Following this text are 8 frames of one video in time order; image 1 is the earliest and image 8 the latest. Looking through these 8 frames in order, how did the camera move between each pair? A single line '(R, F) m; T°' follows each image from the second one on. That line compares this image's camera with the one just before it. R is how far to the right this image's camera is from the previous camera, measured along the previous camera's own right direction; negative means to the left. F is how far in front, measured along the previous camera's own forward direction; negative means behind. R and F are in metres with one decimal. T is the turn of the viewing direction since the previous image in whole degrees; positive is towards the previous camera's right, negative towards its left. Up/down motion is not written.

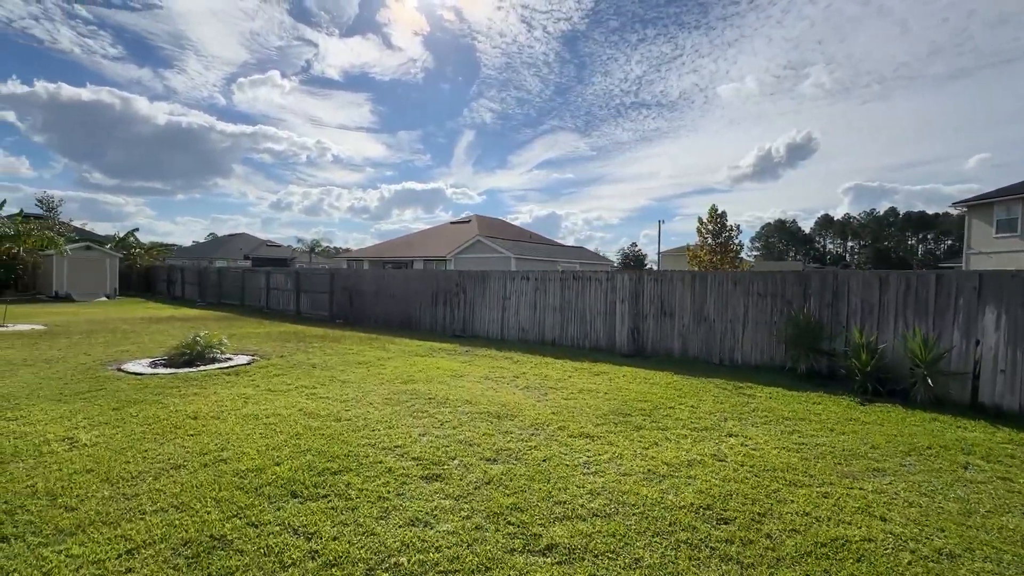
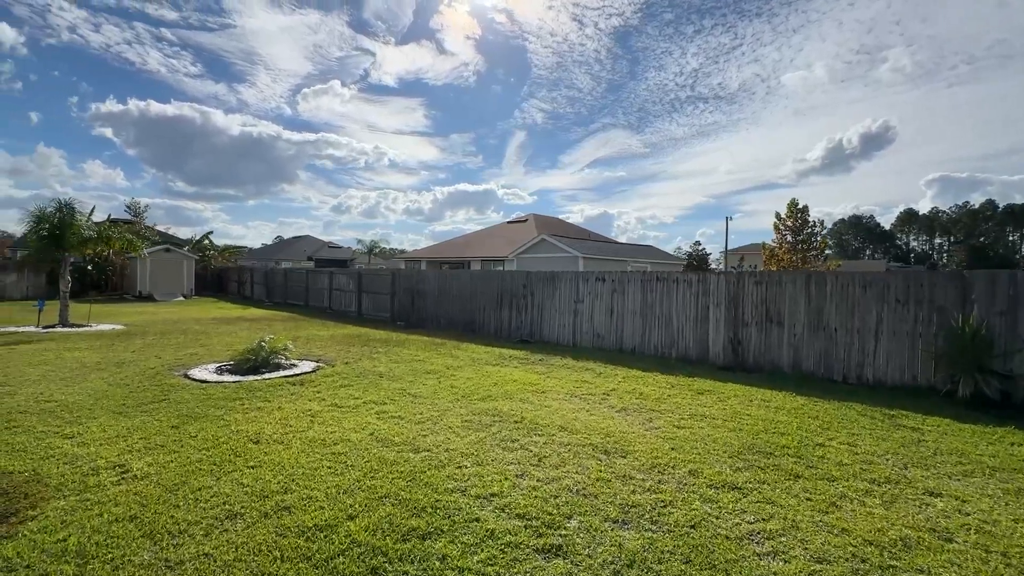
(-0.4, +0.7) m; -6°
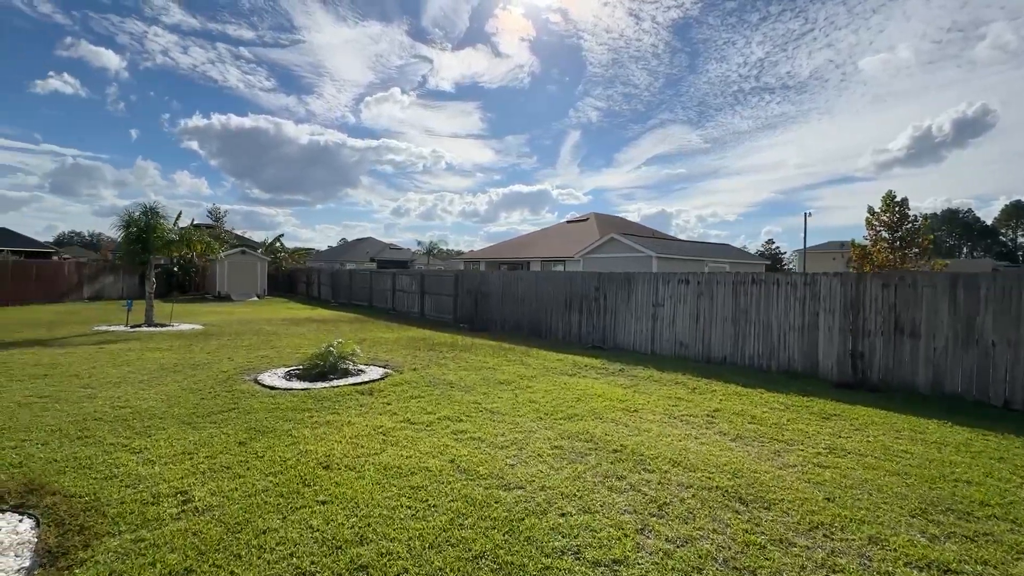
(-0.3, +0.6) m; -7°
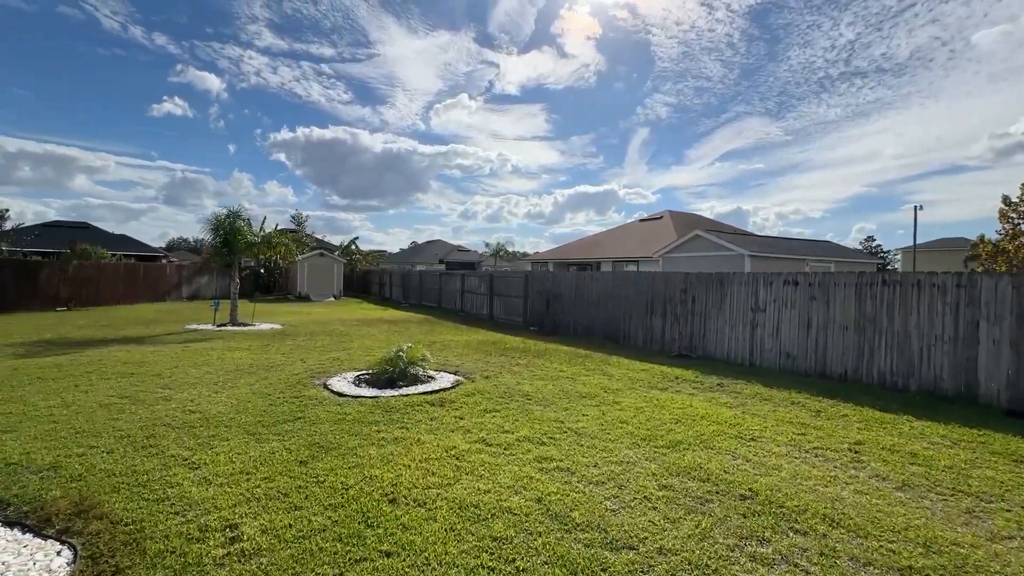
(-0.2, +0.6) m; -8°
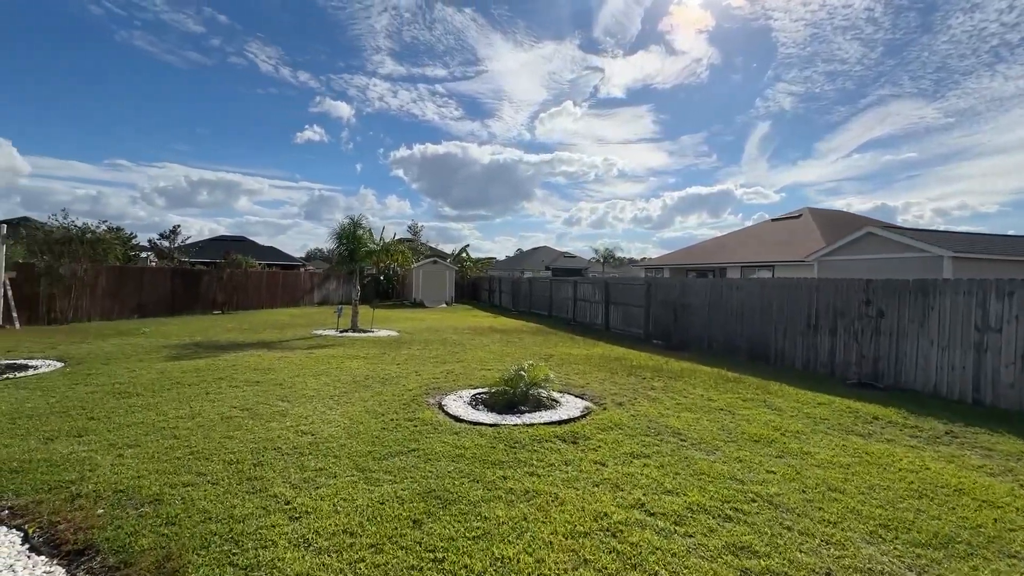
(-0.4, +0.8) m; -13°
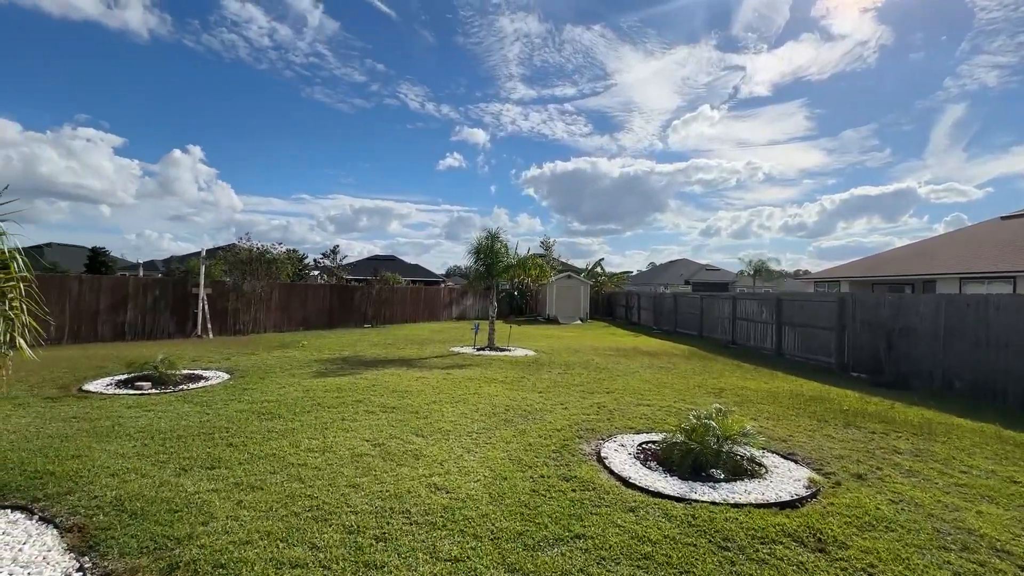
(-0.4, +1.0) m; -16°
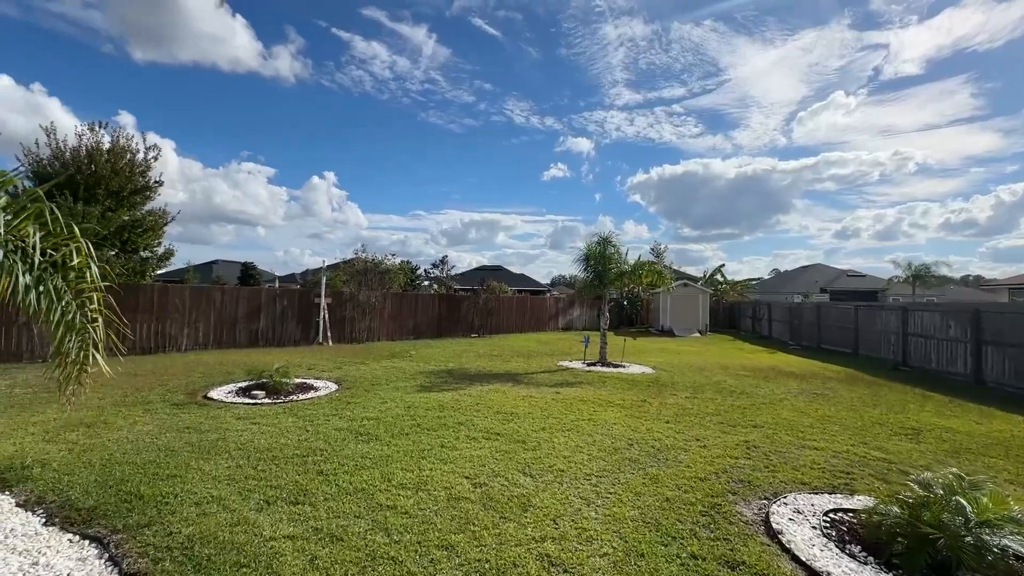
(-0.2, +0.8) m; -13°
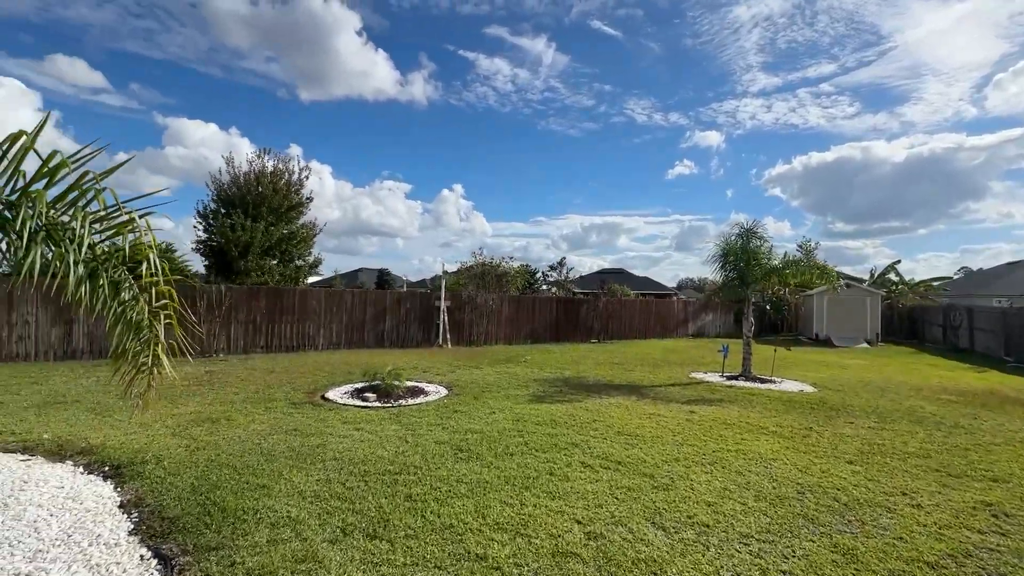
(0.0, +0.7) m; -15°
